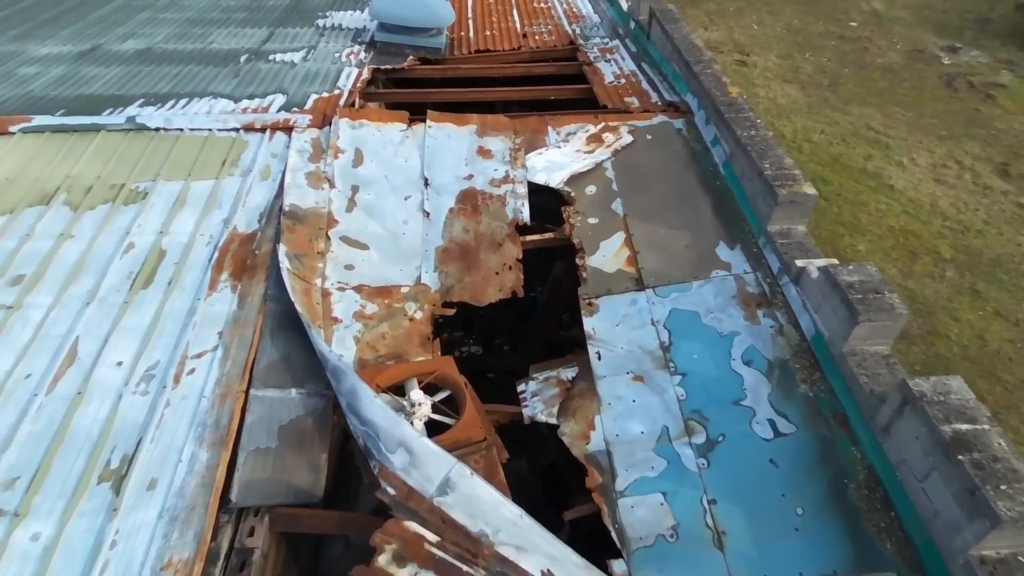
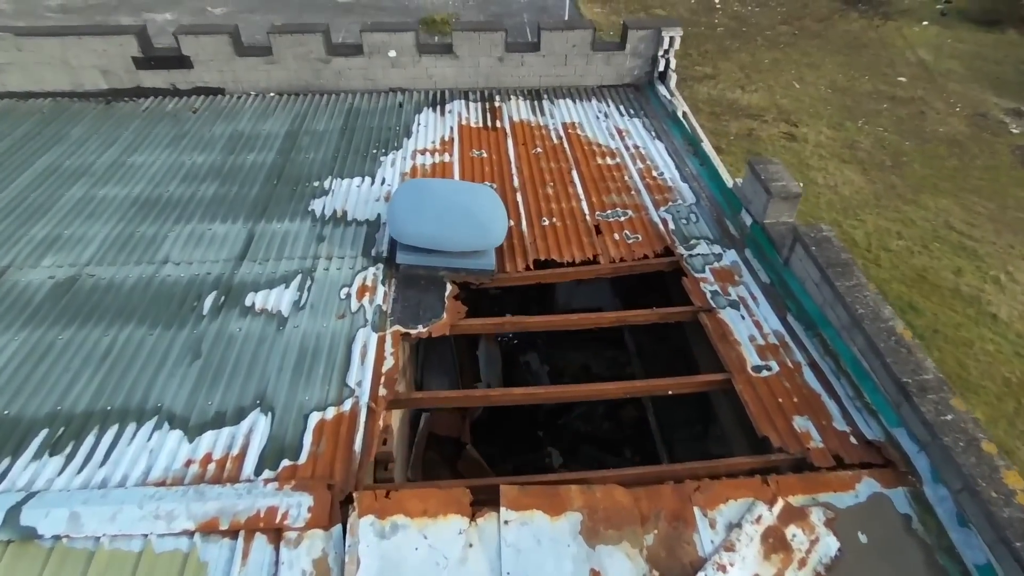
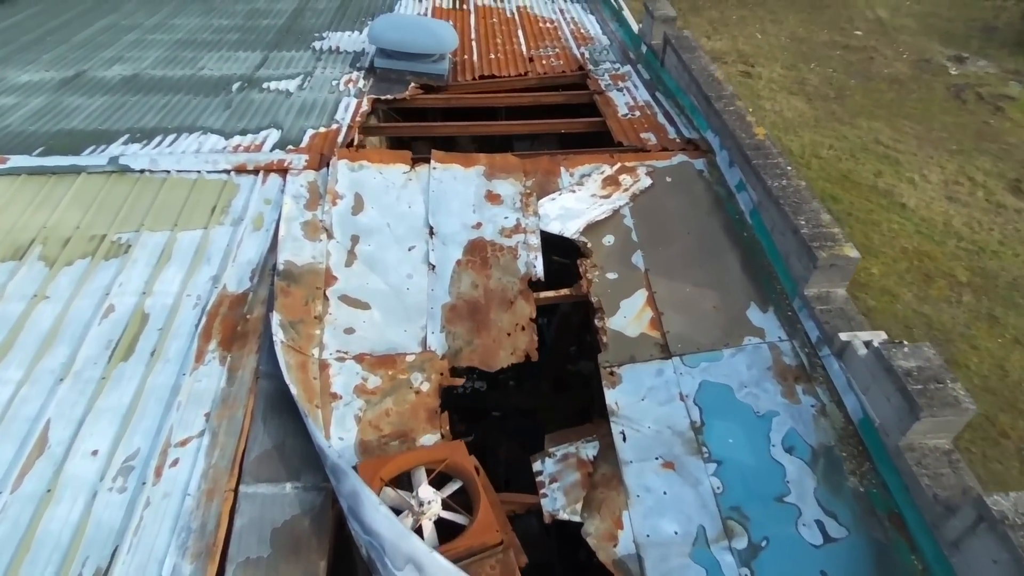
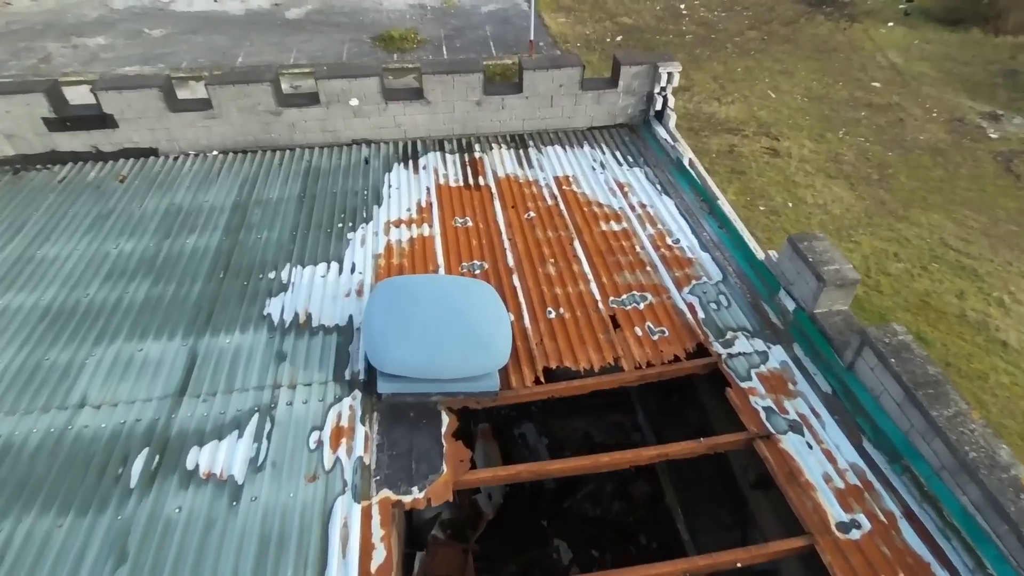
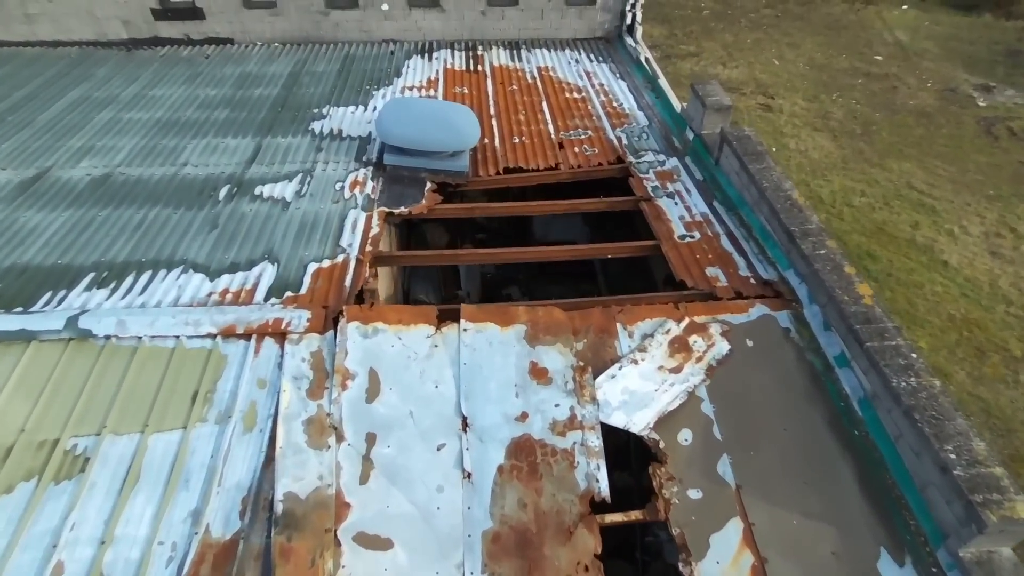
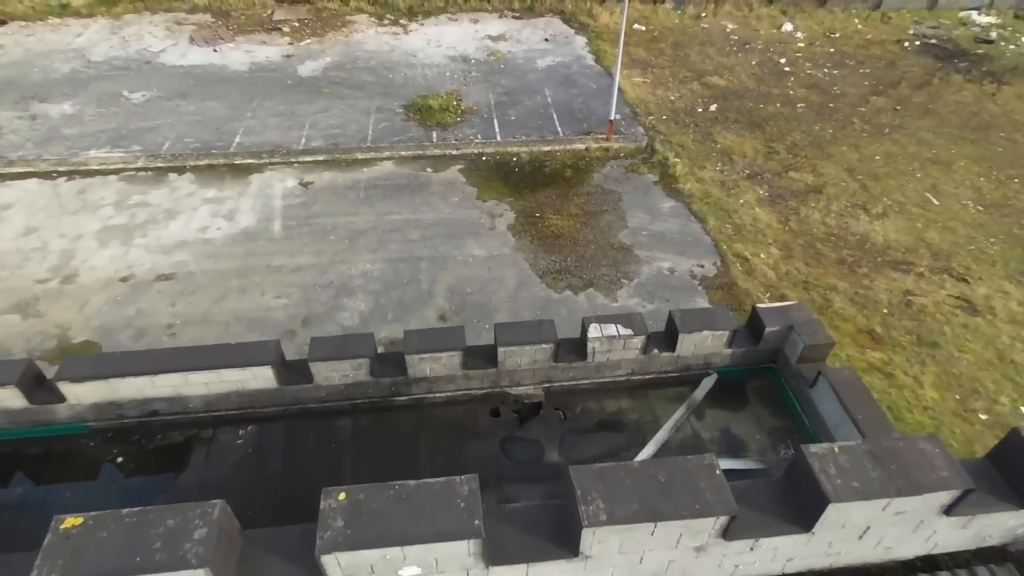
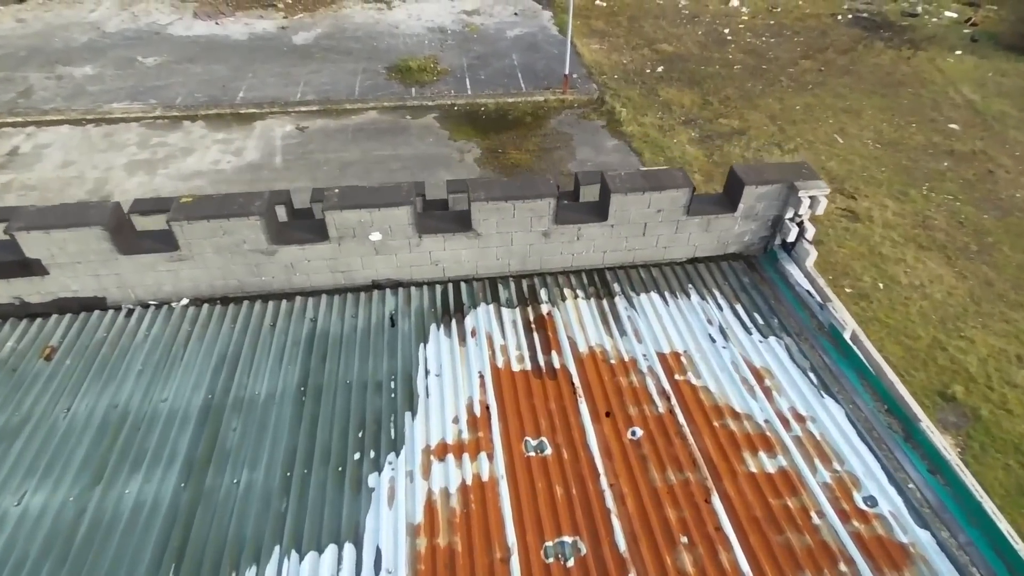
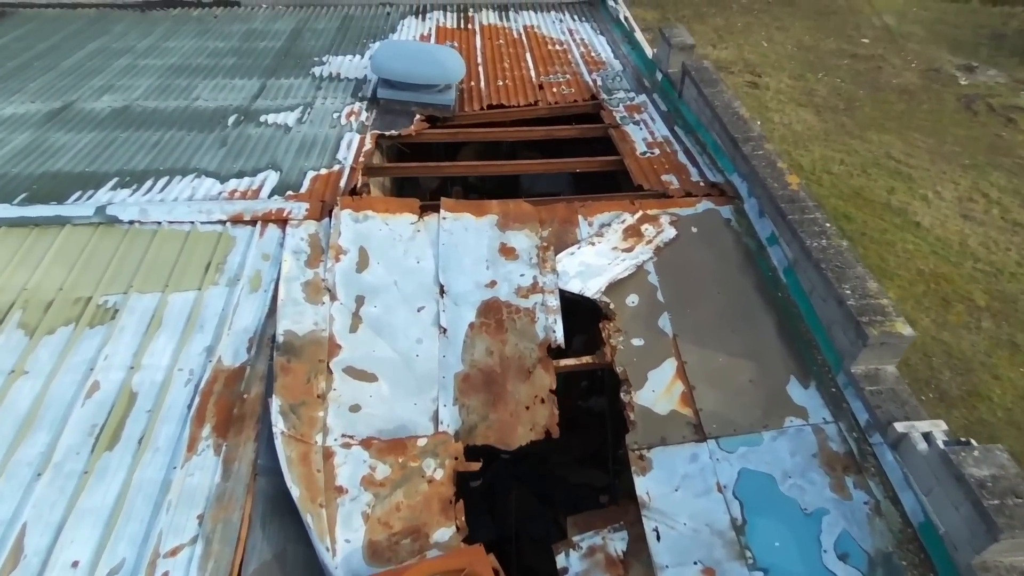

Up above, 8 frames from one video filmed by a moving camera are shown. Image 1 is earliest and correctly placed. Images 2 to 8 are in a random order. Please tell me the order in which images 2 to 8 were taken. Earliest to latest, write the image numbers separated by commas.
3, 8, 5, 2, 4, 7, 6
